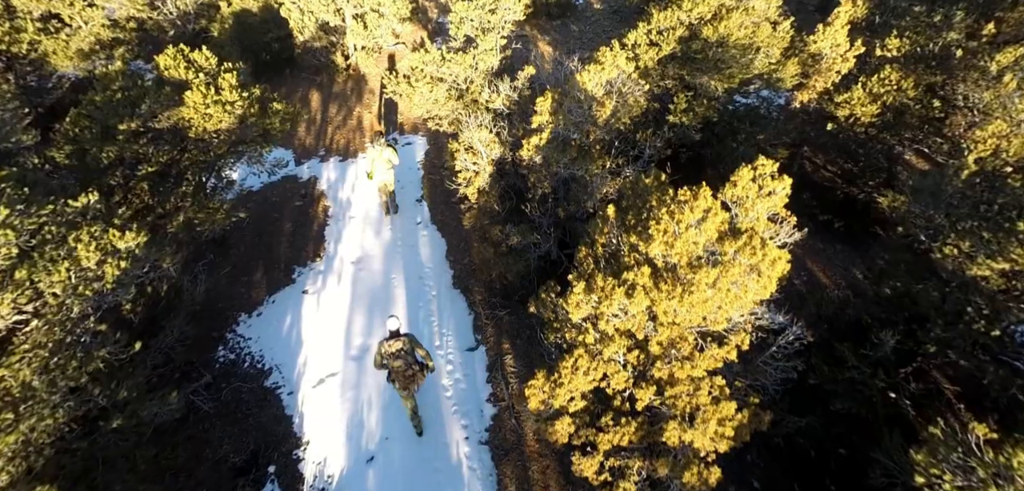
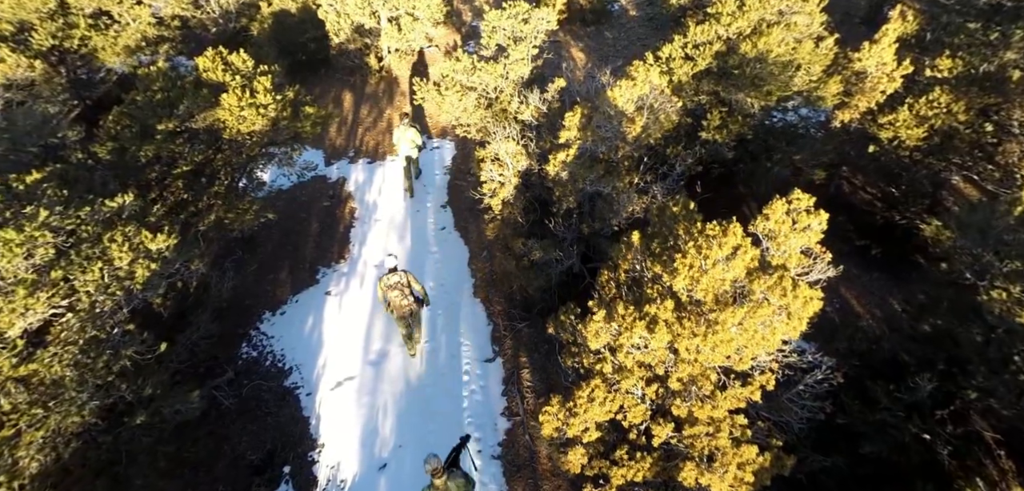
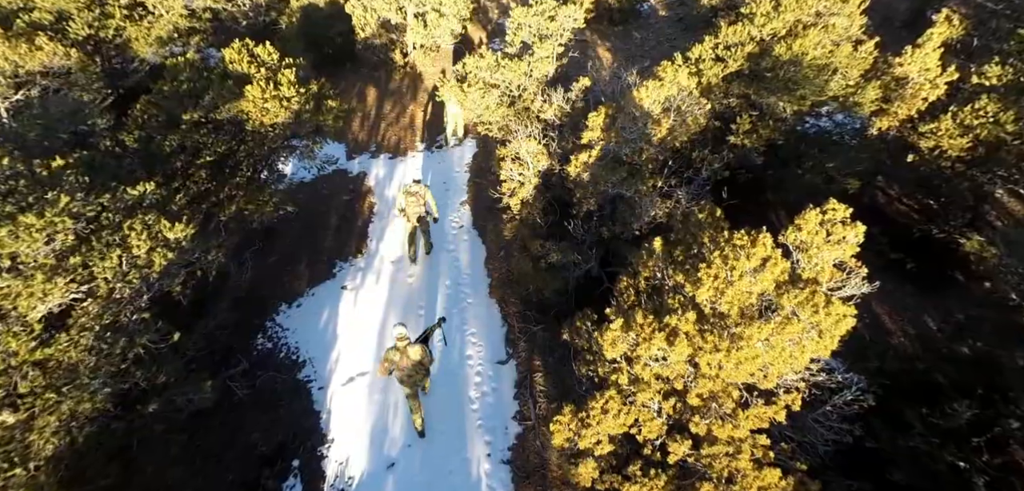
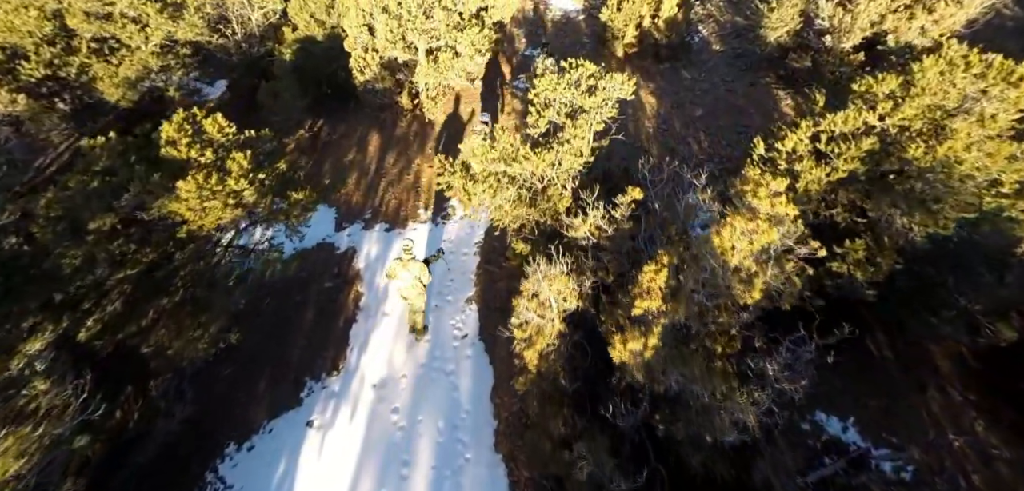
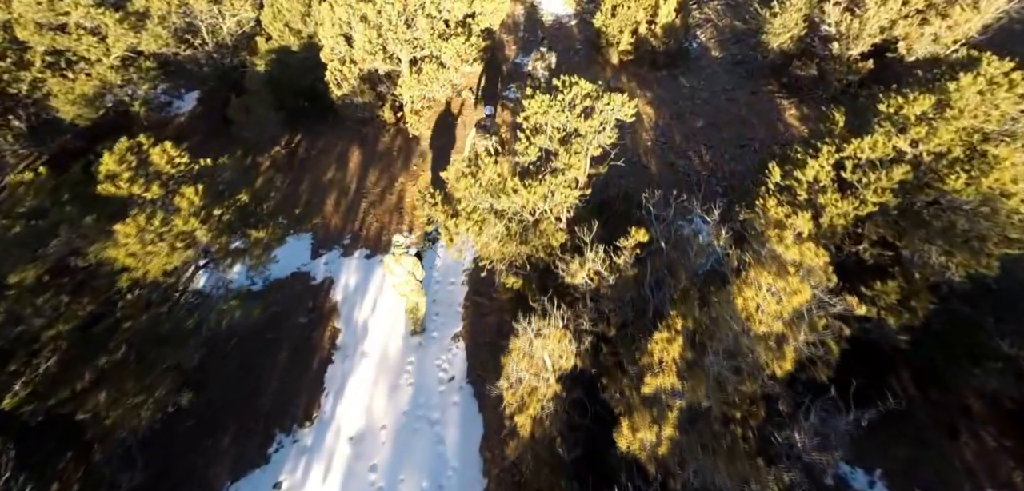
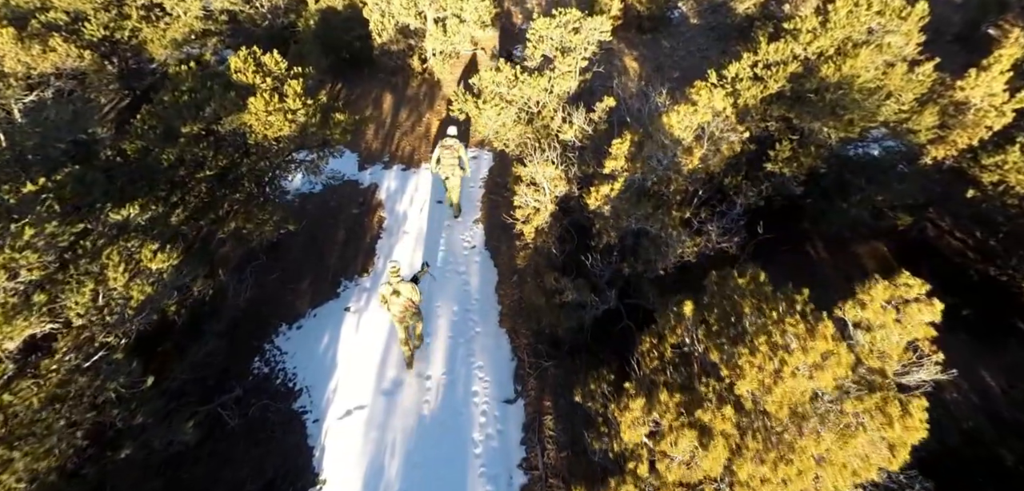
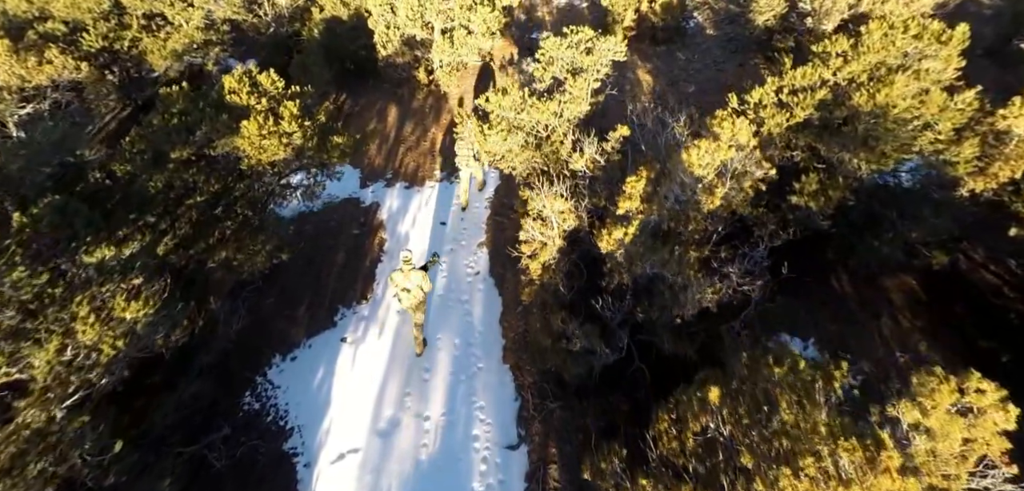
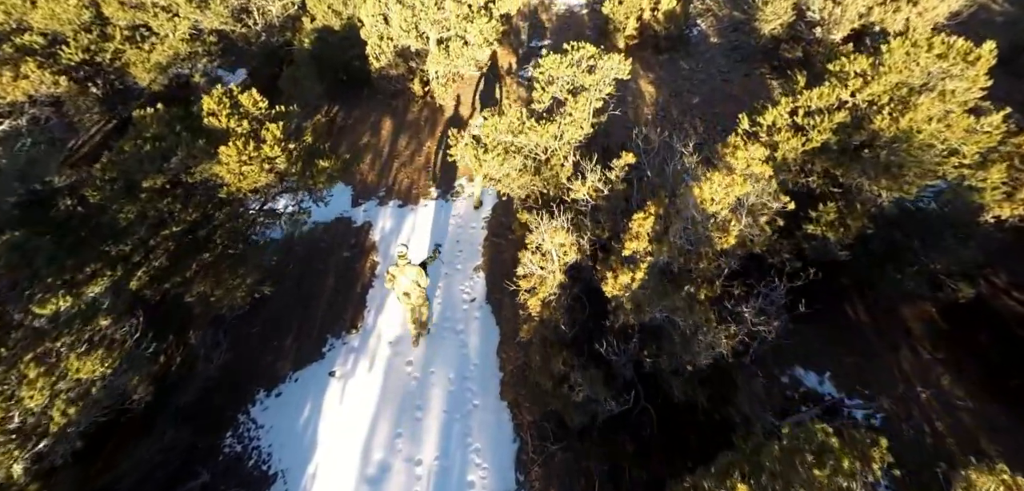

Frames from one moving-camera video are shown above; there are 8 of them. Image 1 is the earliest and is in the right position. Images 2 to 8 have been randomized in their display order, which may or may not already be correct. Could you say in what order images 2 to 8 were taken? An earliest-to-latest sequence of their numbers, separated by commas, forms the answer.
2, 3, 6, 7, 8, 4, 5
